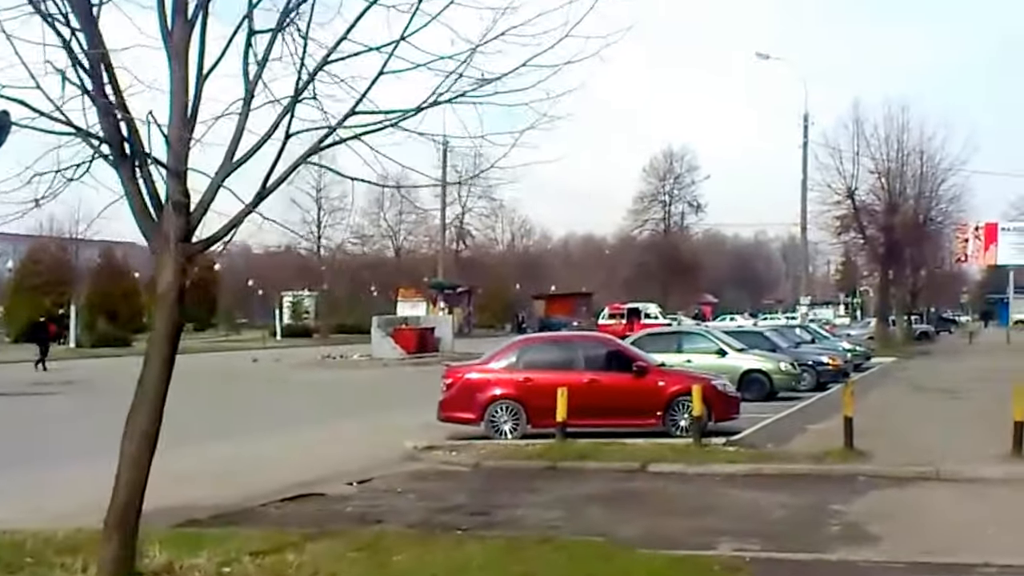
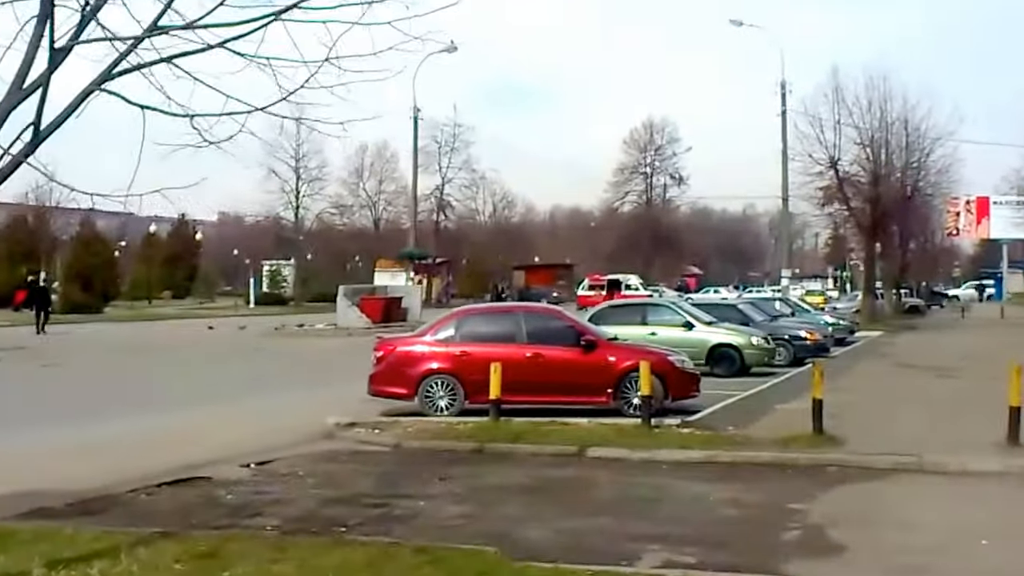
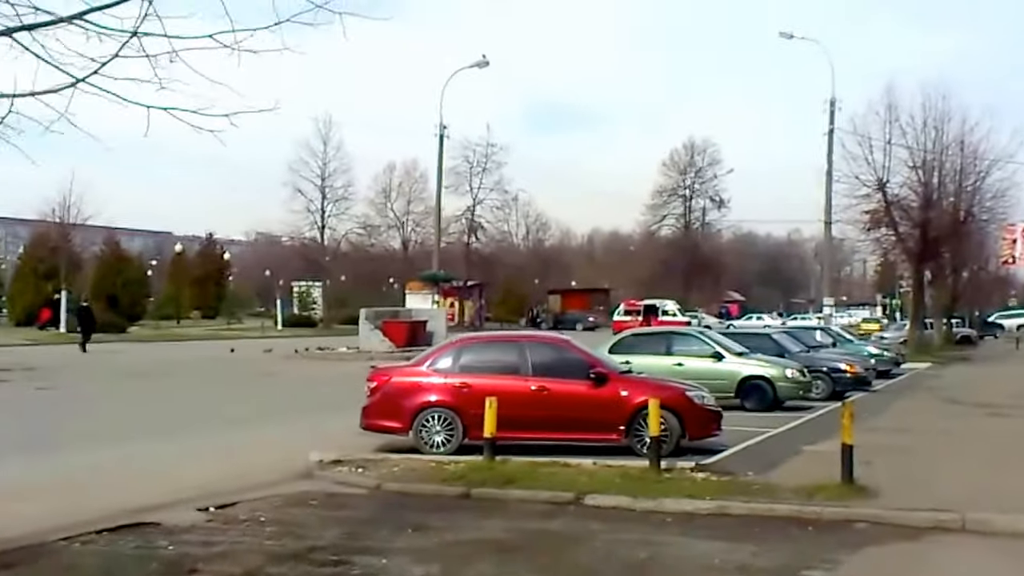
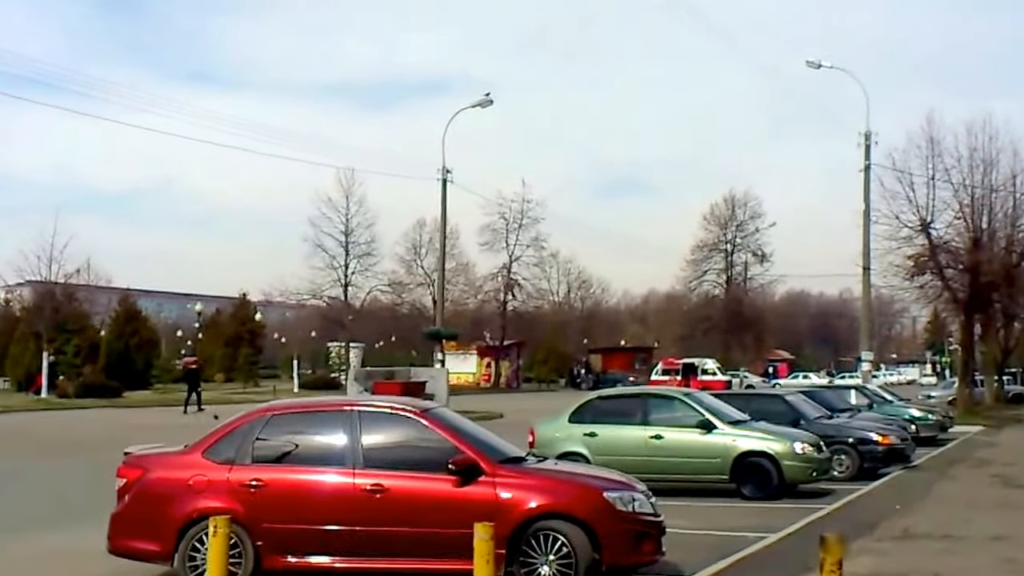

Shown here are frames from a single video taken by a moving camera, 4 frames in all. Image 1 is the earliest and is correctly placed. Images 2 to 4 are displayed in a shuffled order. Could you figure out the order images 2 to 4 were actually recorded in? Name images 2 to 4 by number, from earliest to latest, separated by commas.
2, 3, 4
